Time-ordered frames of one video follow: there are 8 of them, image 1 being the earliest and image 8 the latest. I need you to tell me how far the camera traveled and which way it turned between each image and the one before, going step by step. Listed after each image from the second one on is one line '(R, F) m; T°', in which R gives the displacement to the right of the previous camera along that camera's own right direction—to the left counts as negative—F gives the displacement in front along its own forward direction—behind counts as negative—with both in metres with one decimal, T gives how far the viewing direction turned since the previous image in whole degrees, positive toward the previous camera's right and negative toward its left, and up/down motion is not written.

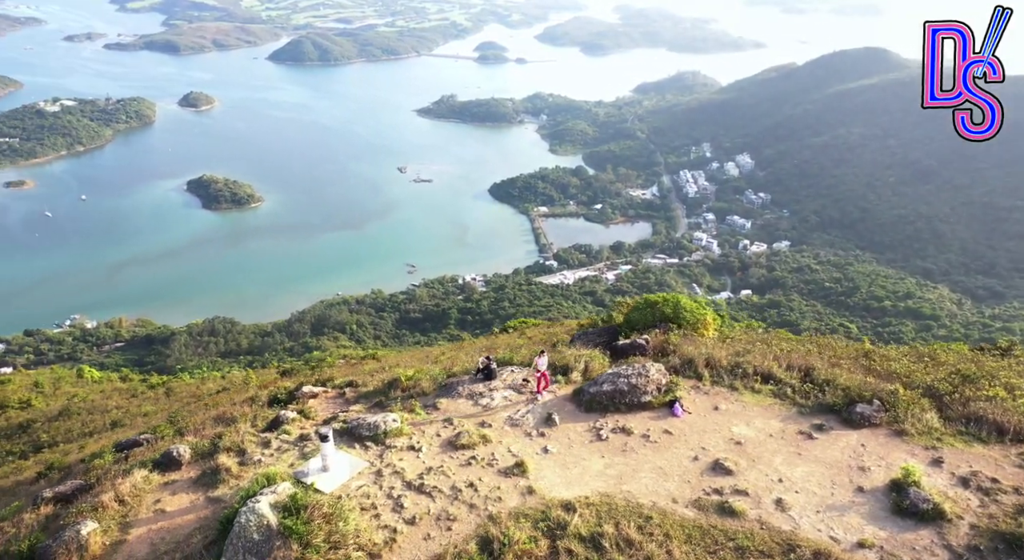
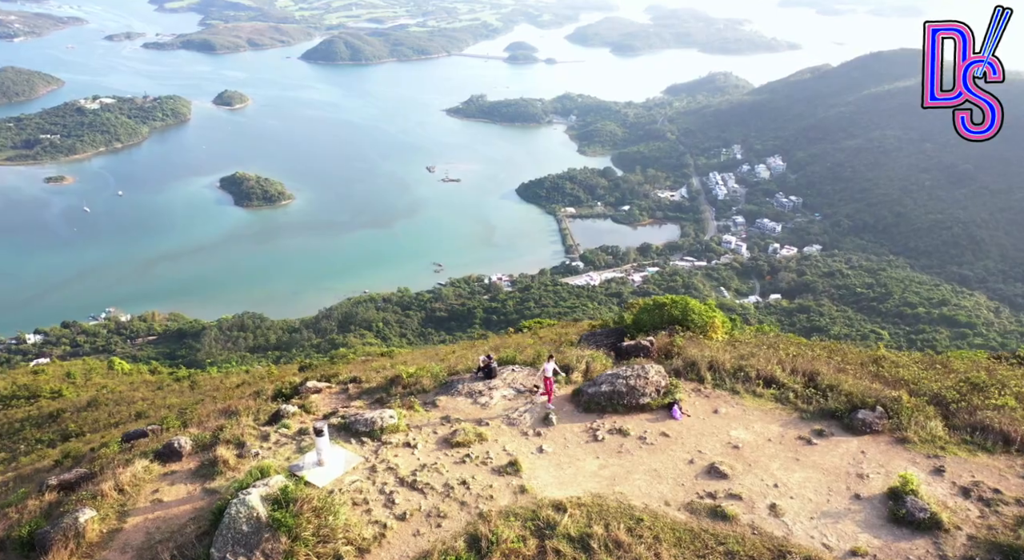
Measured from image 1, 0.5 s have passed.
(+0.4, 0.0) m; -2°
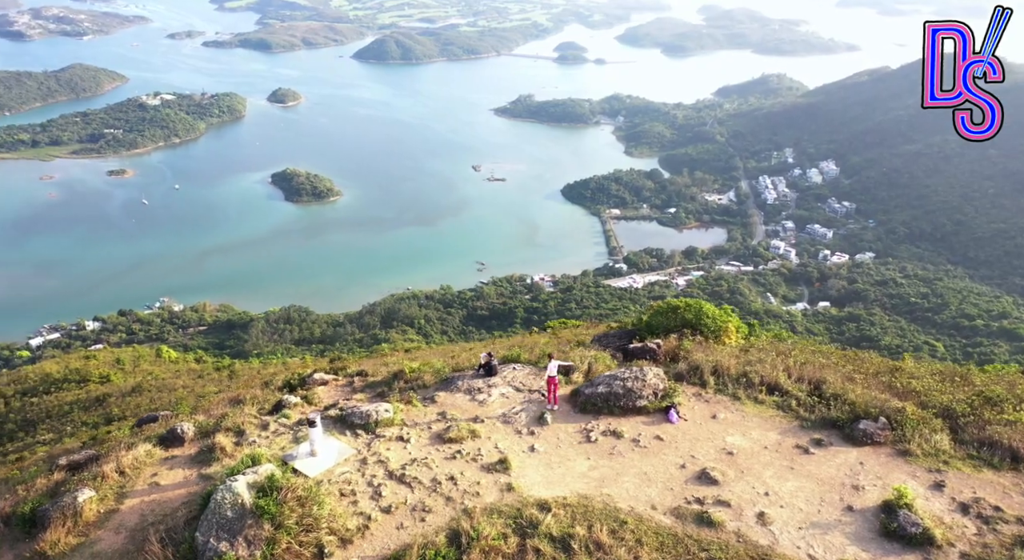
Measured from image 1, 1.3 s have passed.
(+0.6, 0.0) m; -3°
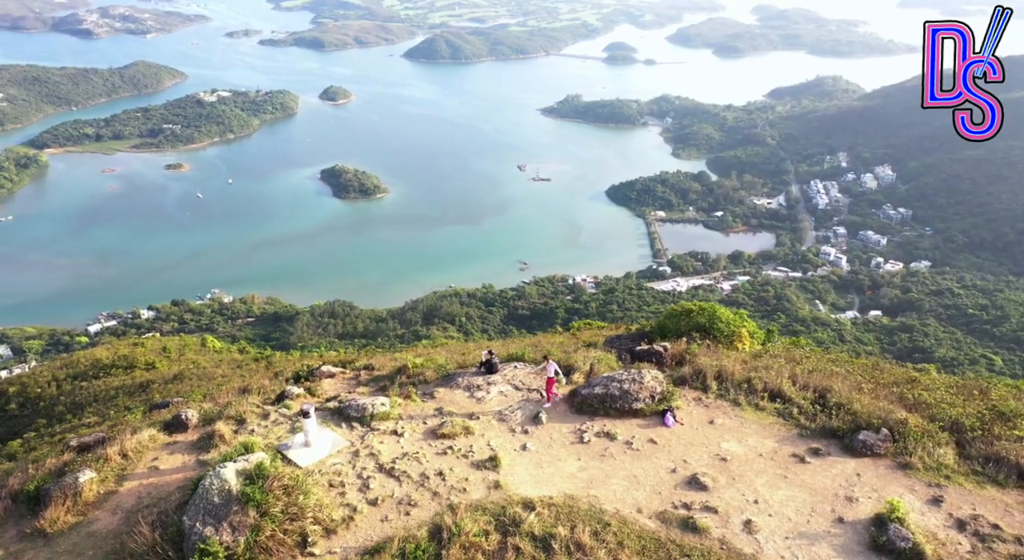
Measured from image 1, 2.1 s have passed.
(+0.6, 0.0) m; -3°
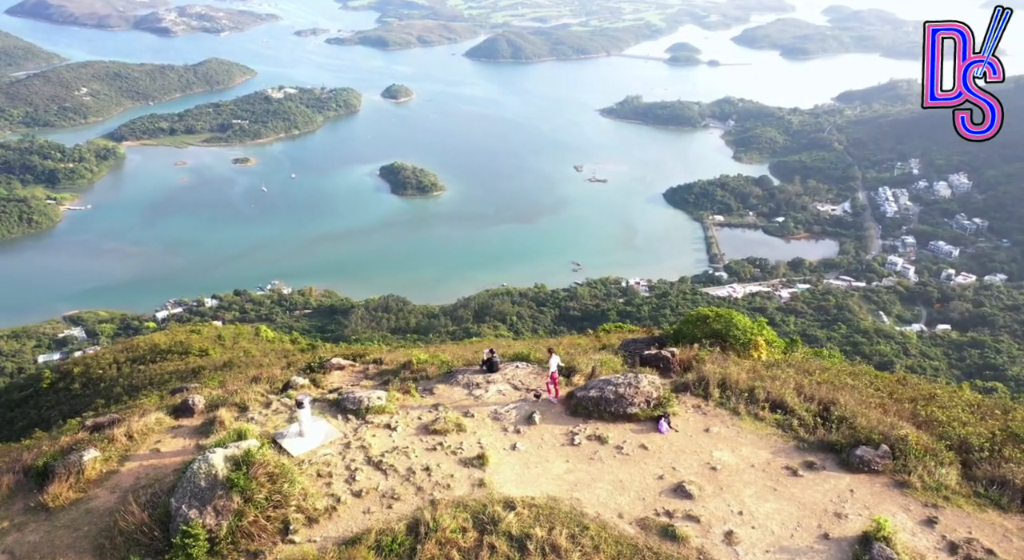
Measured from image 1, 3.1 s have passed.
(+0.8, 0.0) m; -4°
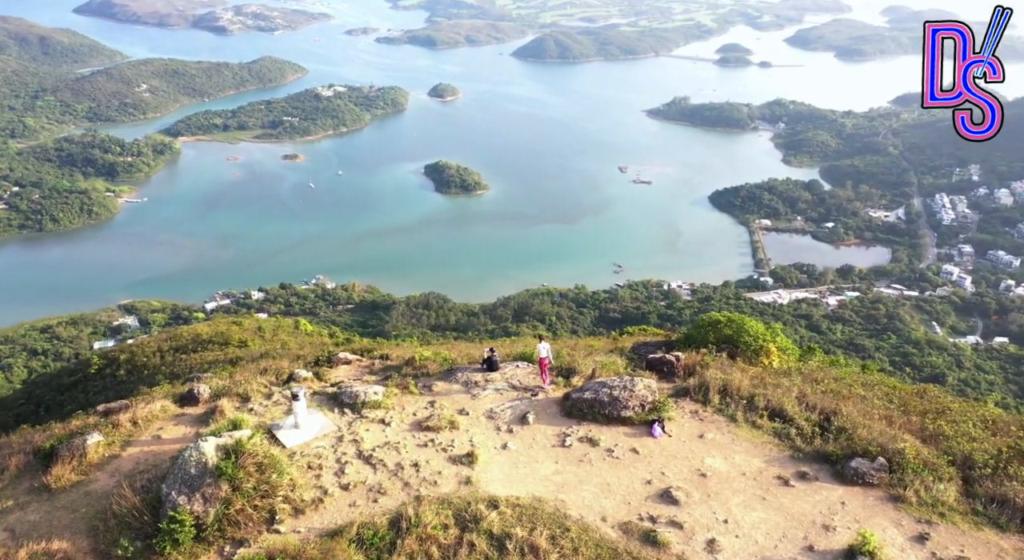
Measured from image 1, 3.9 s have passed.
(+0.6, 0.0) m; -3°
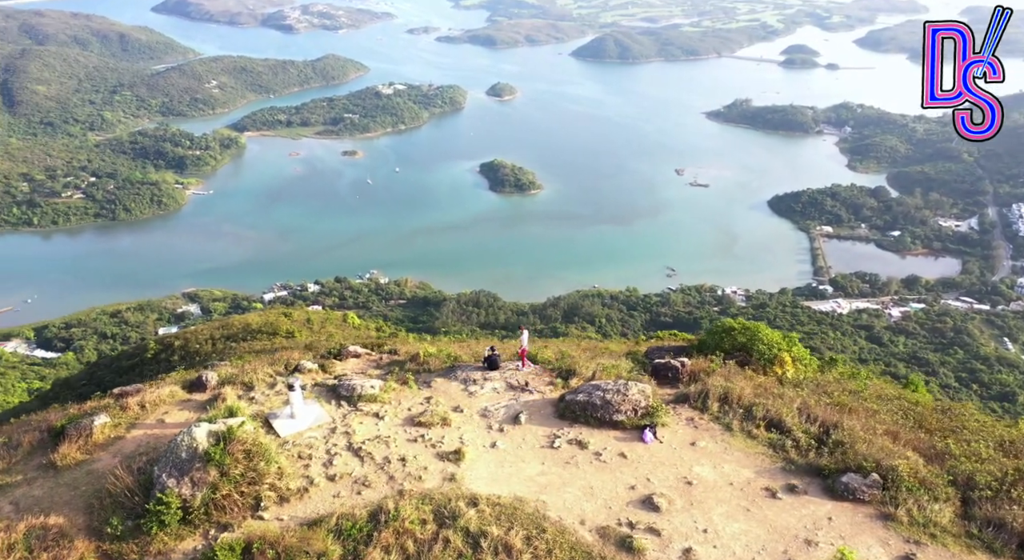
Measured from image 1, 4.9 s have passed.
(+0.8, 0.0) m; -4°
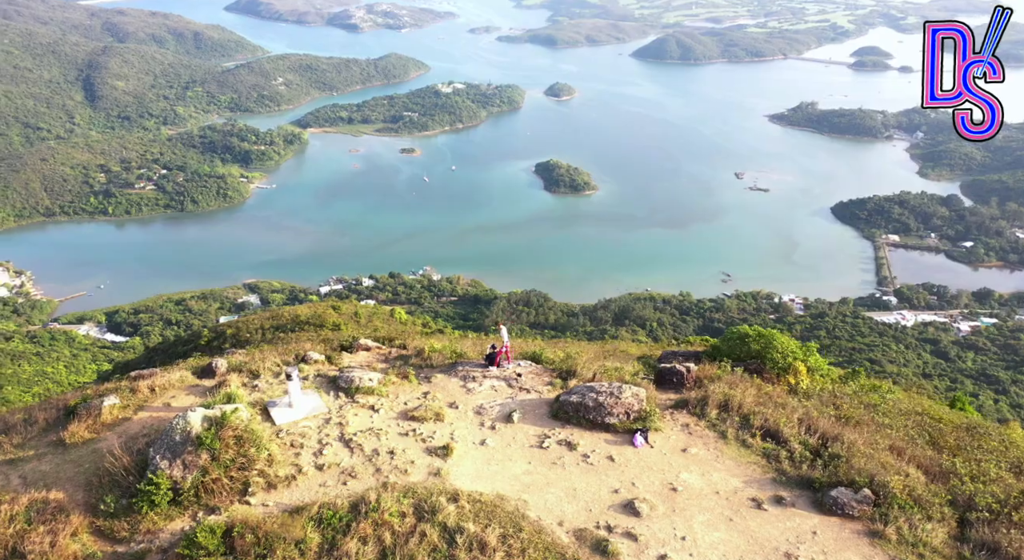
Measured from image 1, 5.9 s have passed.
(+0.8, 0.0) m; -4°
